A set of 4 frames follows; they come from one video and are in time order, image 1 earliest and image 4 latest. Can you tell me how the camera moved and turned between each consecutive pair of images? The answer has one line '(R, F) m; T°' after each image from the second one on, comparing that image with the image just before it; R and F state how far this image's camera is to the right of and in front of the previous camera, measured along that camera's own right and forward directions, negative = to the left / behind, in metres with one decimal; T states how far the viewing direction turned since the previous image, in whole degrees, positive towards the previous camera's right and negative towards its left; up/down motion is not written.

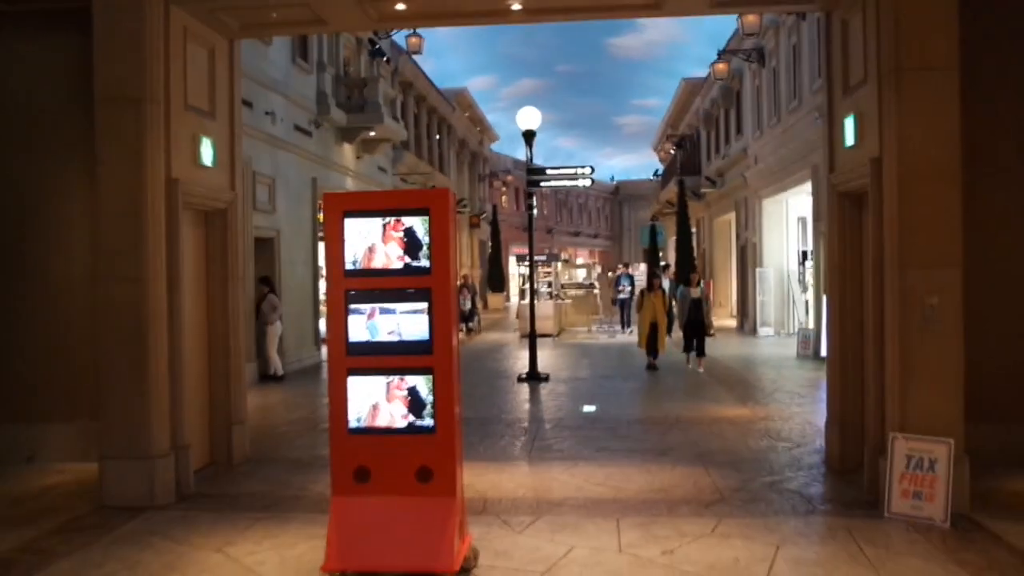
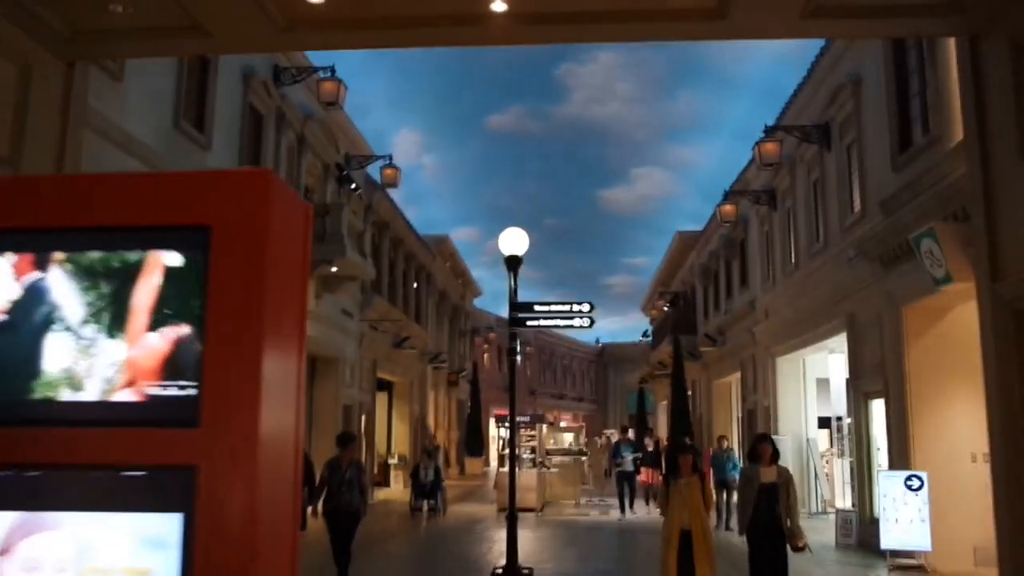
(0.0, +2.5) m; +1°
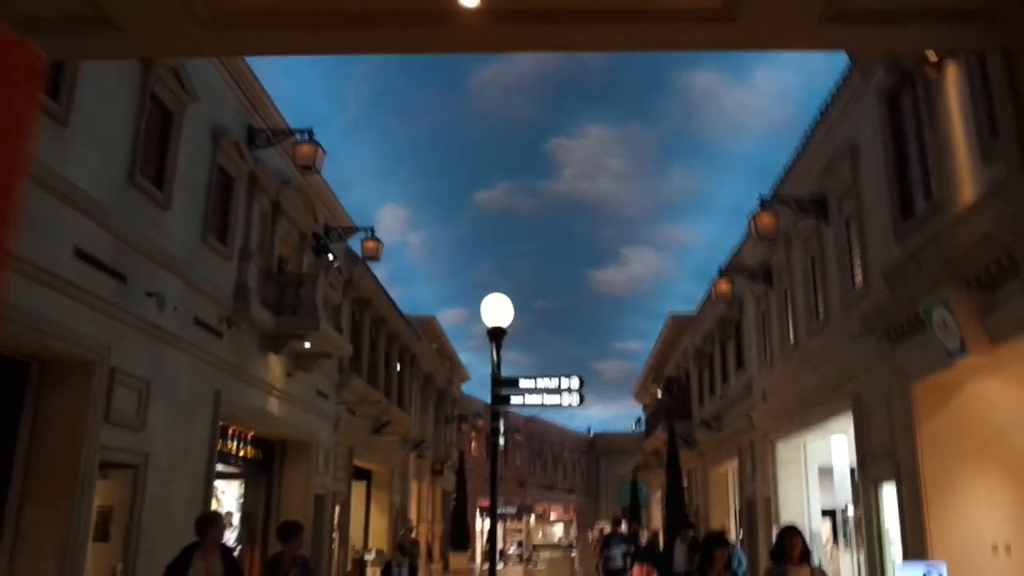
(+0.2, +0.9) m; +1°
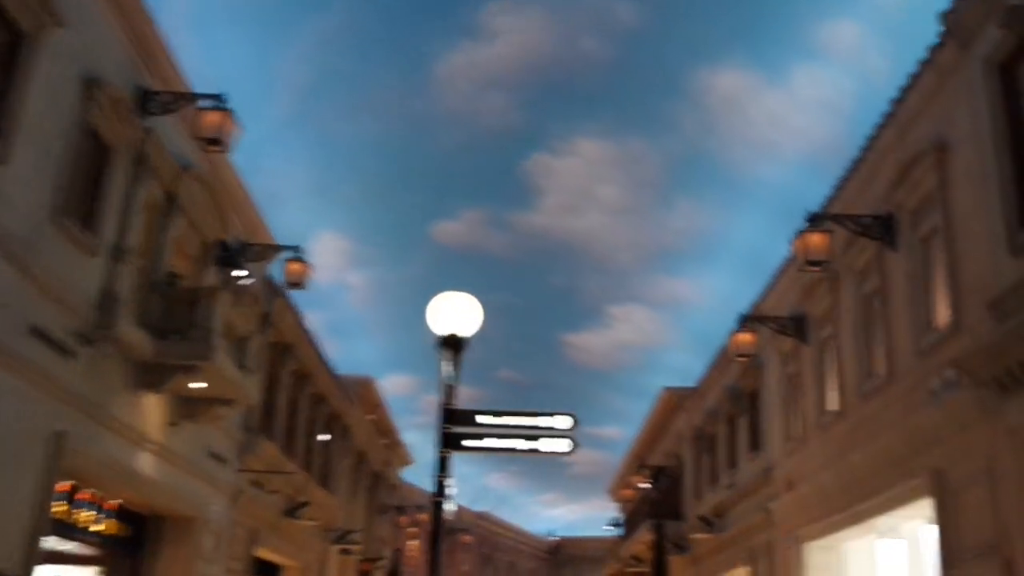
(0.0, +3.4) m; +3°
